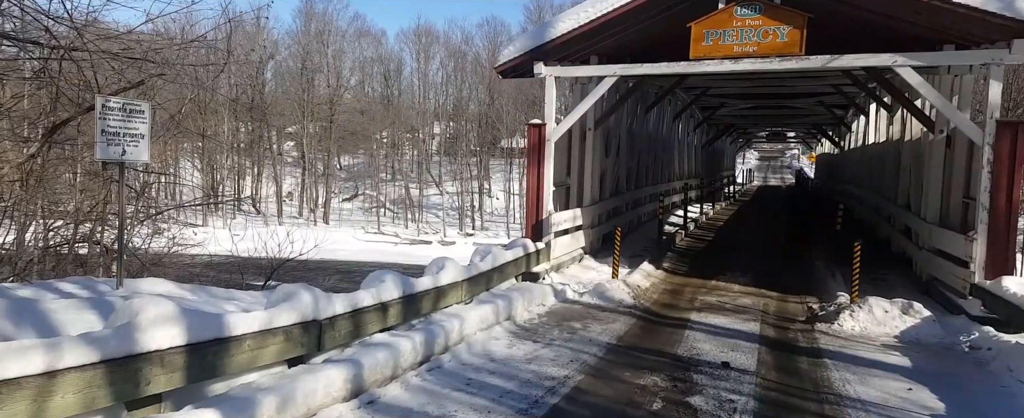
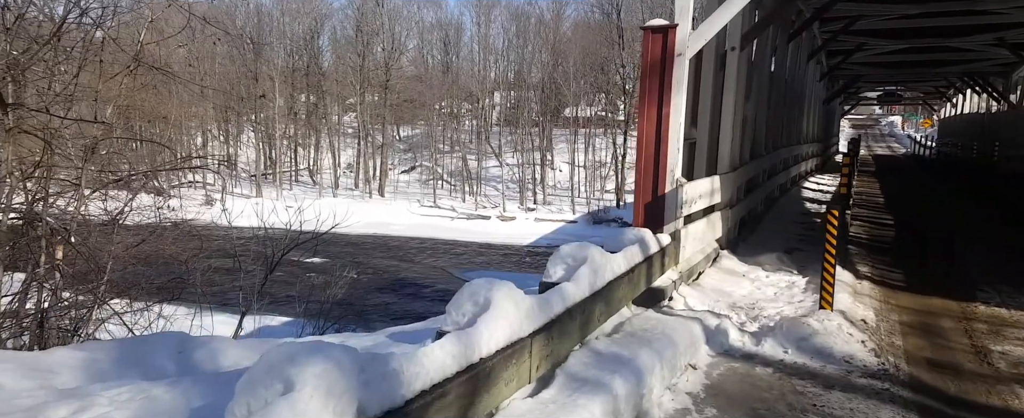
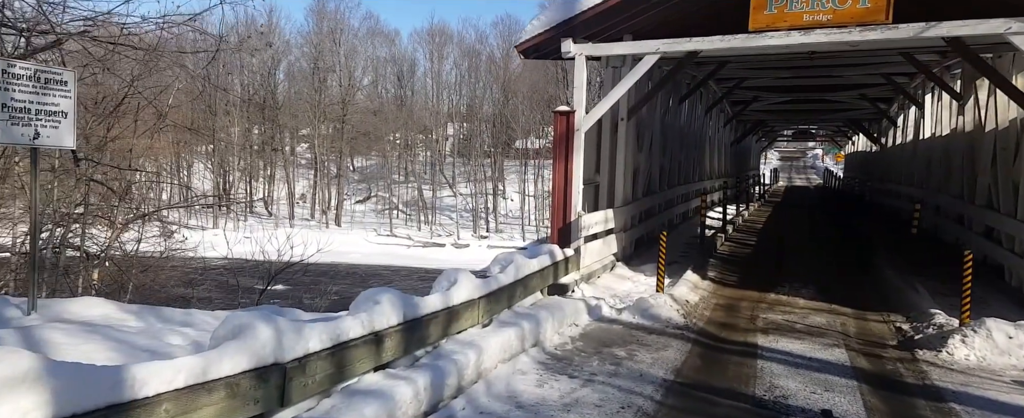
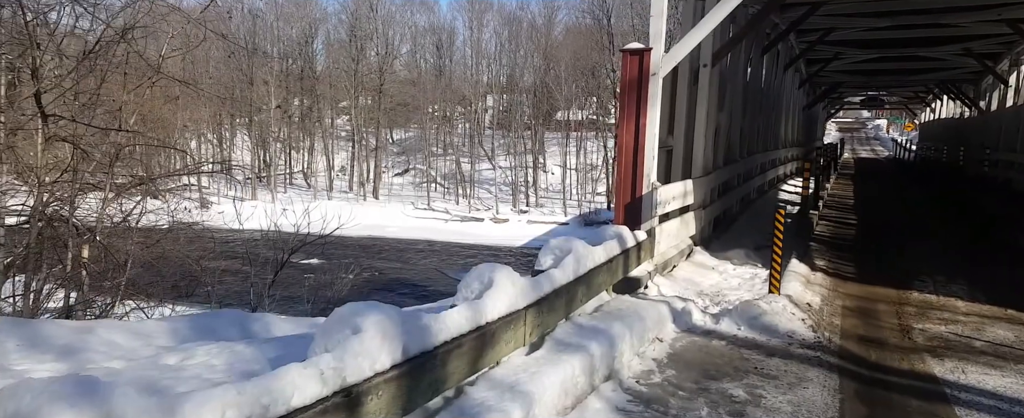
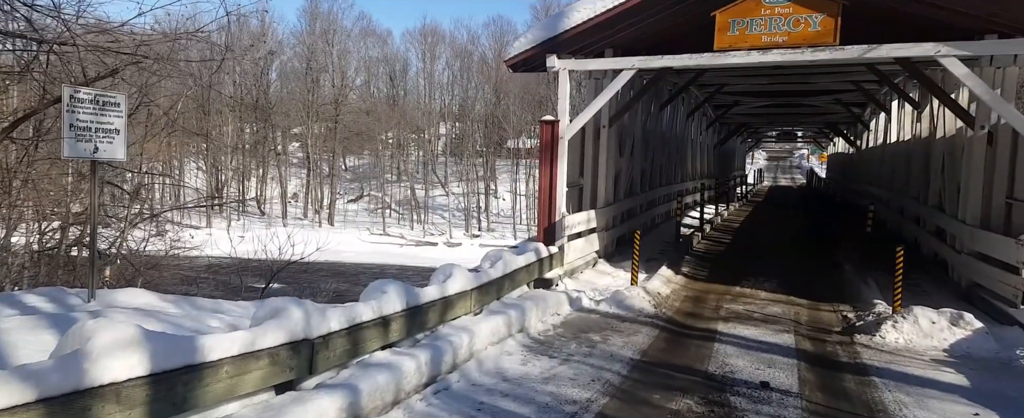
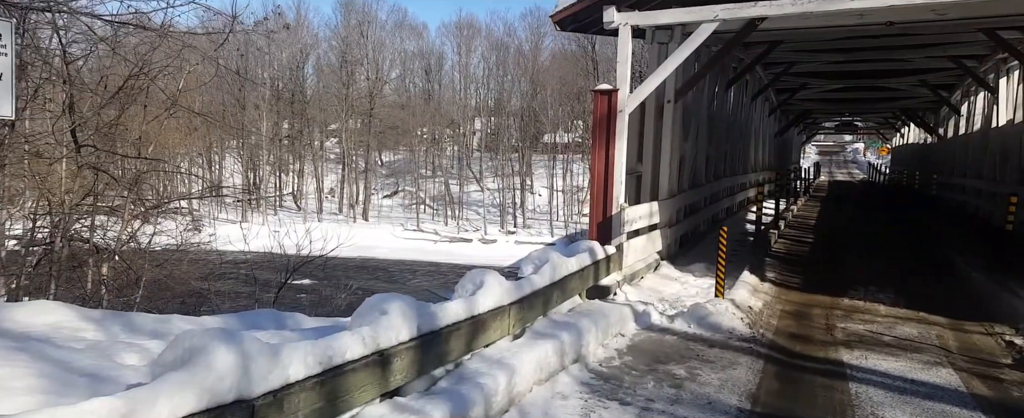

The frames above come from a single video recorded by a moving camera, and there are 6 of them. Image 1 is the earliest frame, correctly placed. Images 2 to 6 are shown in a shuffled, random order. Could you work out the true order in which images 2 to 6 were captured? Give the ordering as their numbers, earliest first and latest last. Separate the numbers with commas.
5, 3, 6, 4, 2
